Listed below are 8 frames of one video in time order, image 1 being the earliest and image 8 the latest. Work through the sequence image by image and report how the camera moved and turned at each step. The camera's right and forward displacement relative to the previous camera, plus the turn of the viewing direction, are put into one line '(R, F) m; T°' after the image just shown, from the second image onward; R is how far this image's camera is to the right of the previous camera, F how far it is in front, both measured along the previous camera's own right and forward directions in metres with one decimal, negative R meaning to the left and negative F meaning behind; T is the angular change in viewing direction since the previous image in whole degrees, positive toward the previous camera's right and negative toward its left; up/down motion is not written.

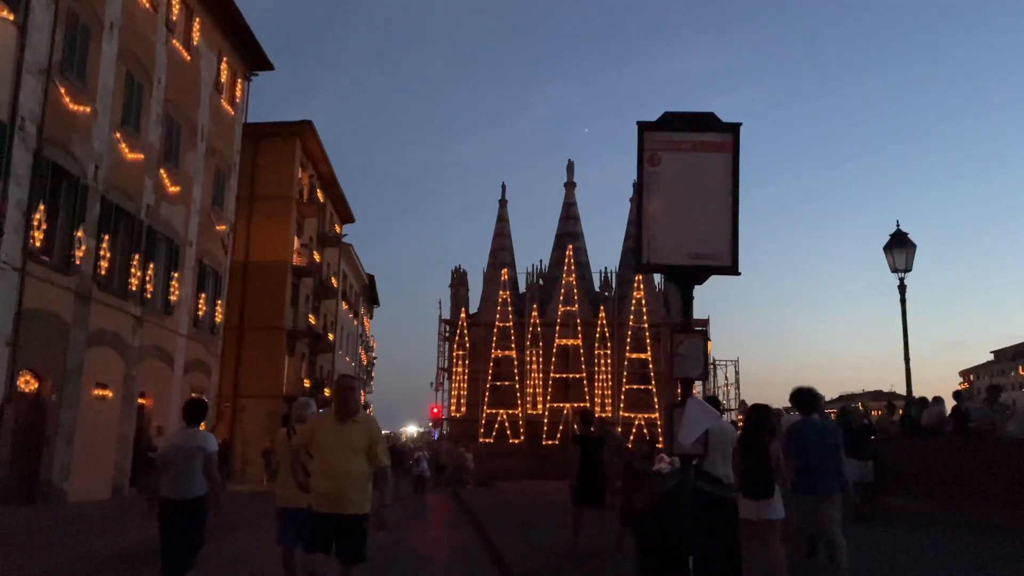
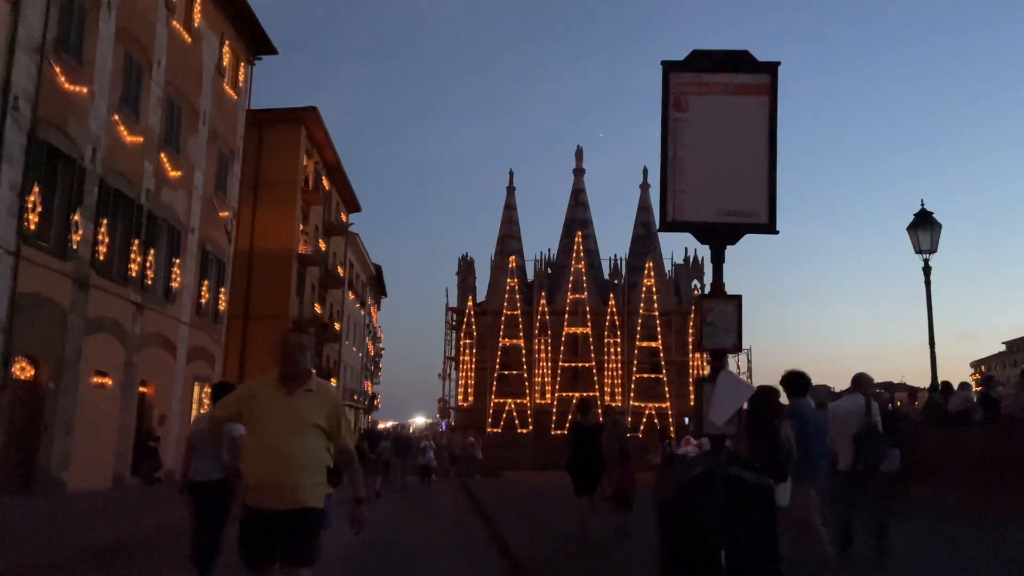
(0.0, +0.5) m; 0°
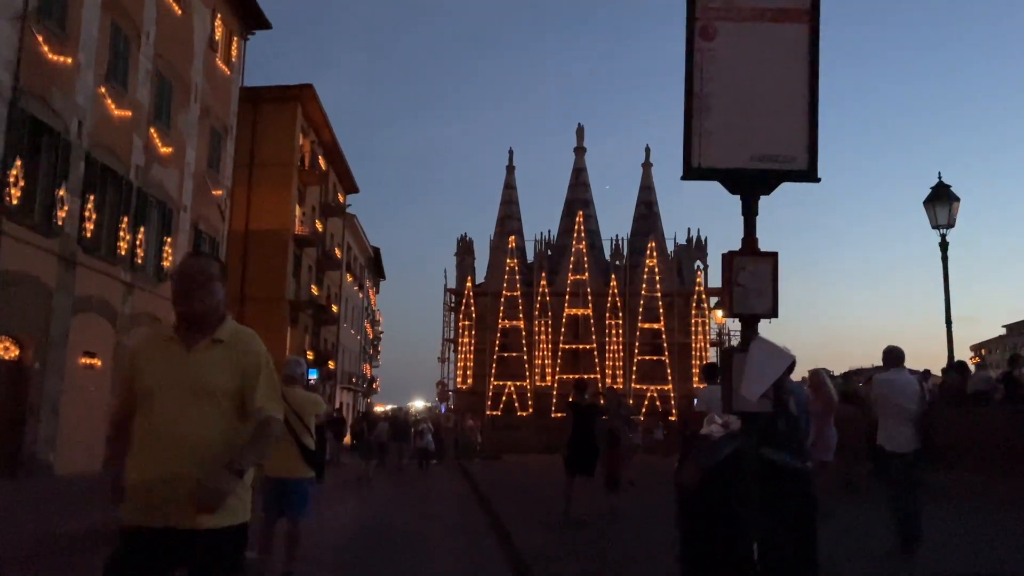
(0.0, +0.6) m; 0°
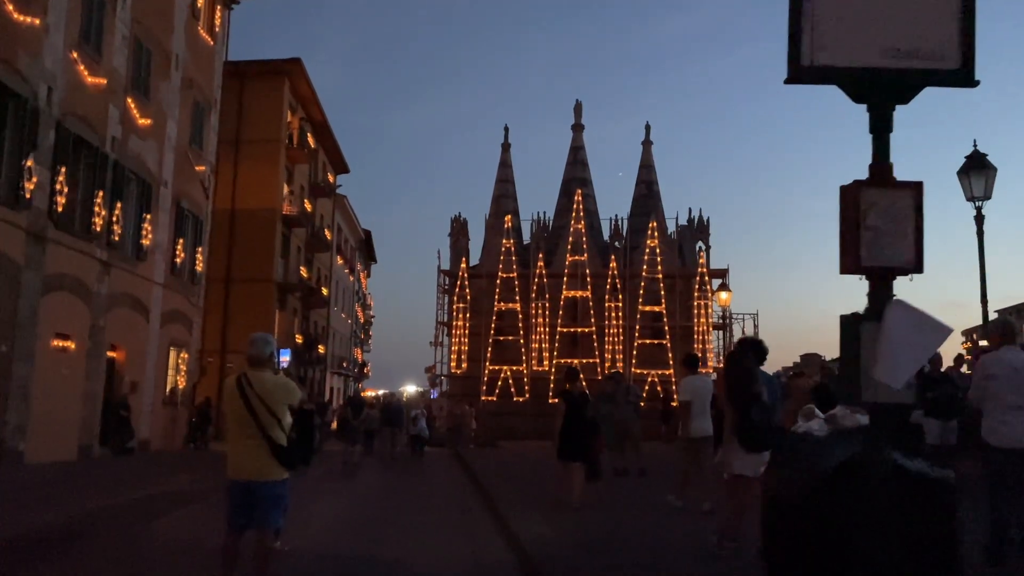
(-0.1, +1.1) m; +1°
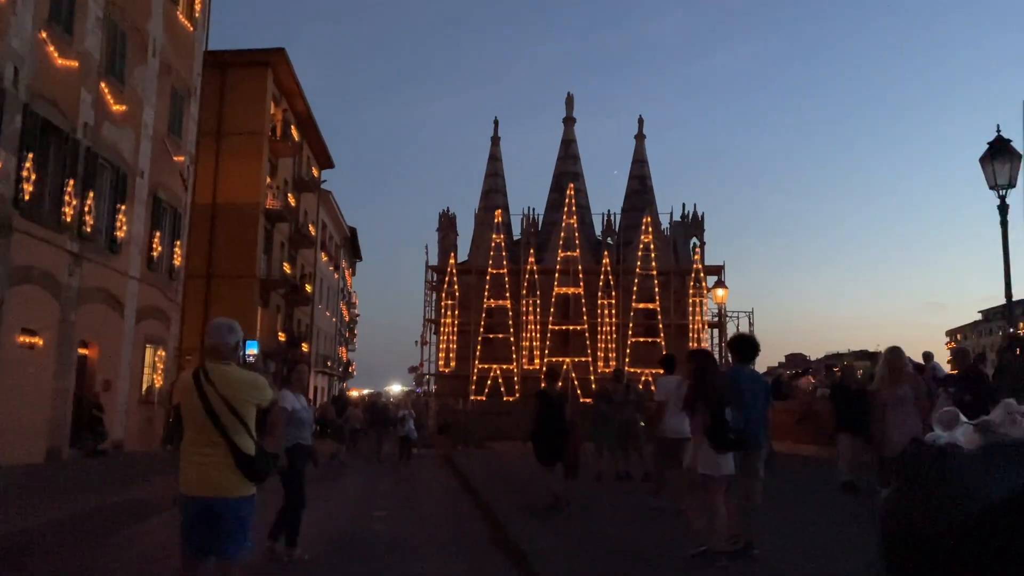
(-0.1, +0.9) m; +1°
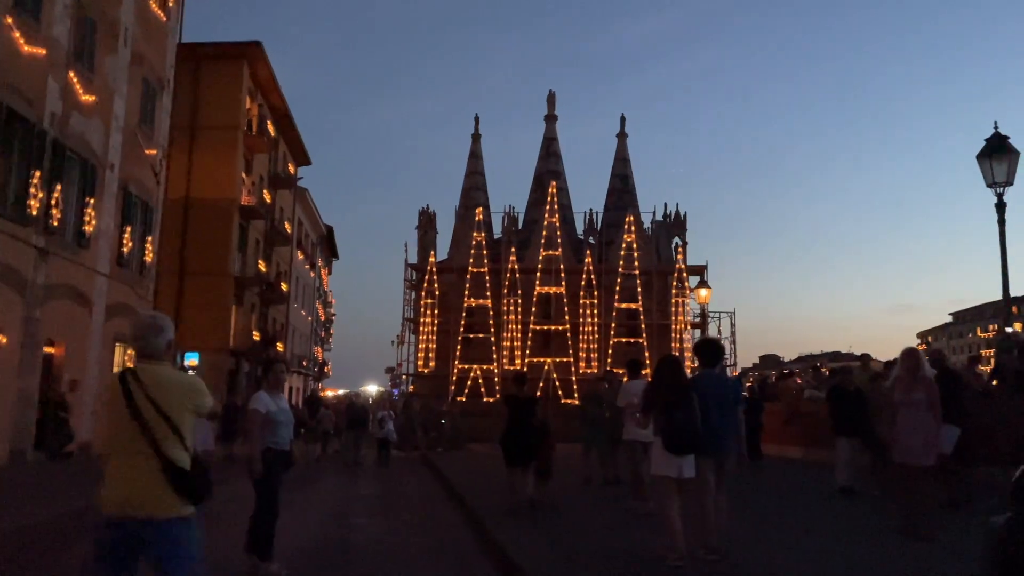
(-0.1, +0.5) m; +1°
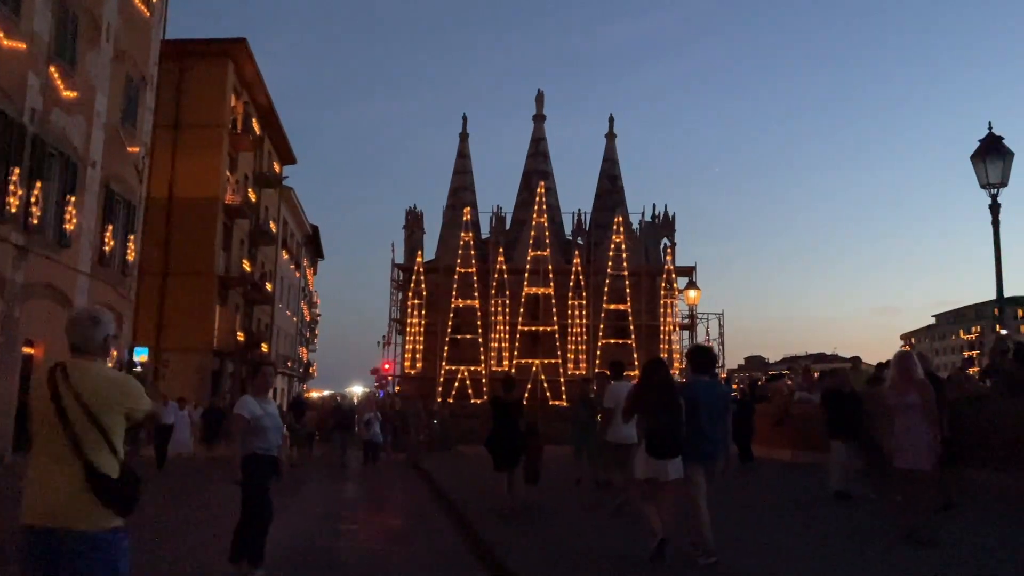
(-0.1, +0.2) m; +1°
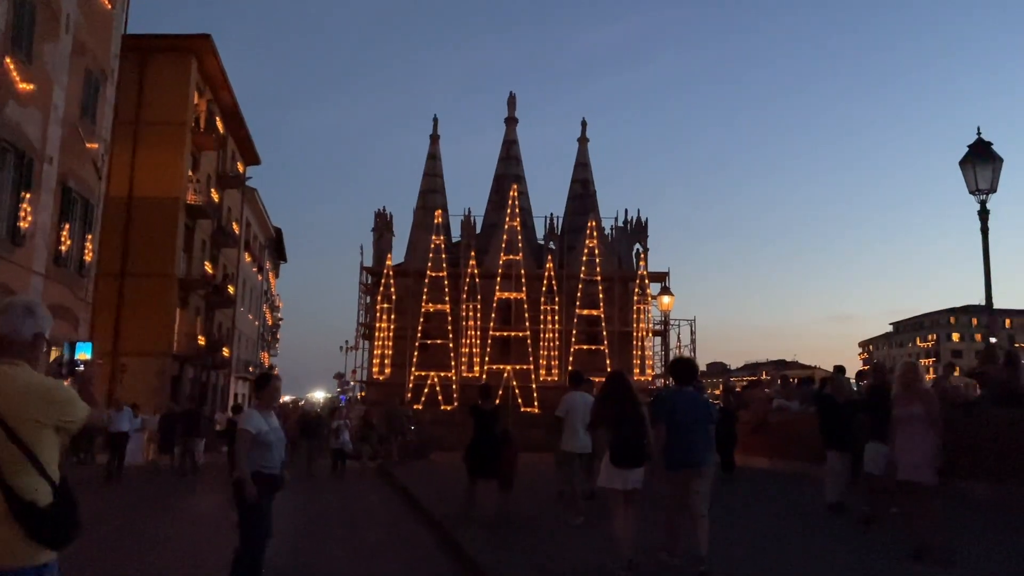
(-0.2, +0.6) m; +2°
